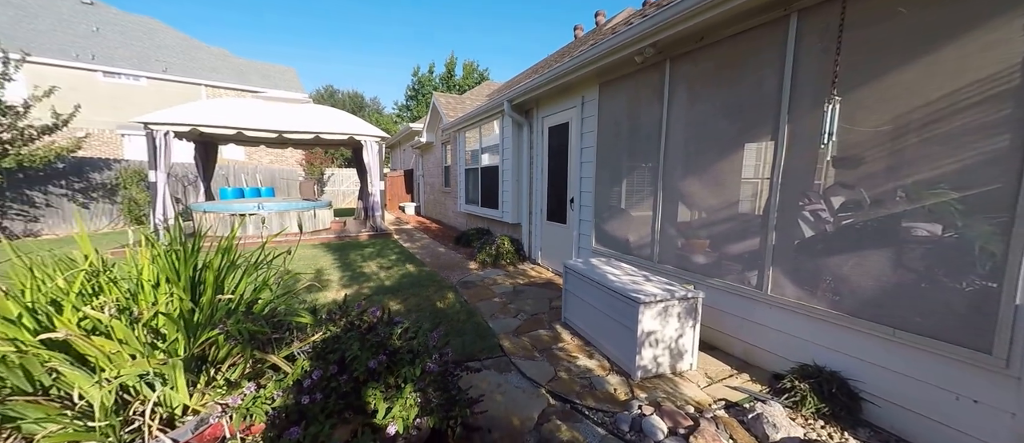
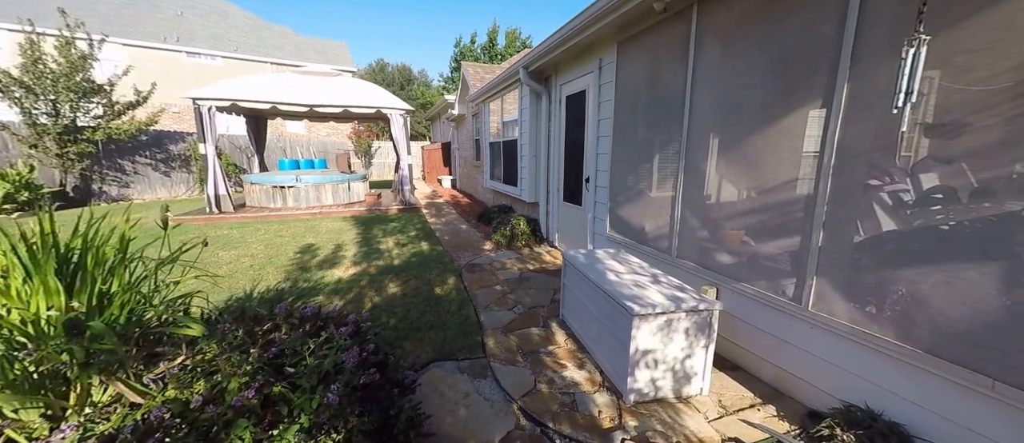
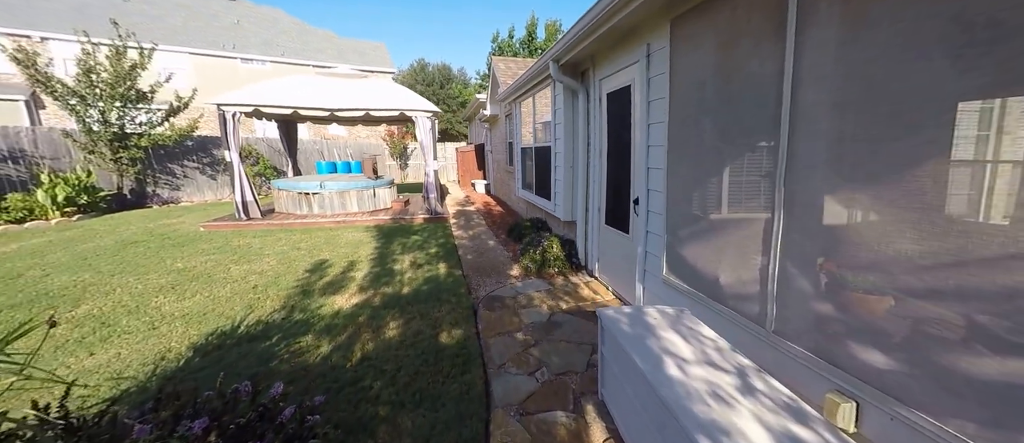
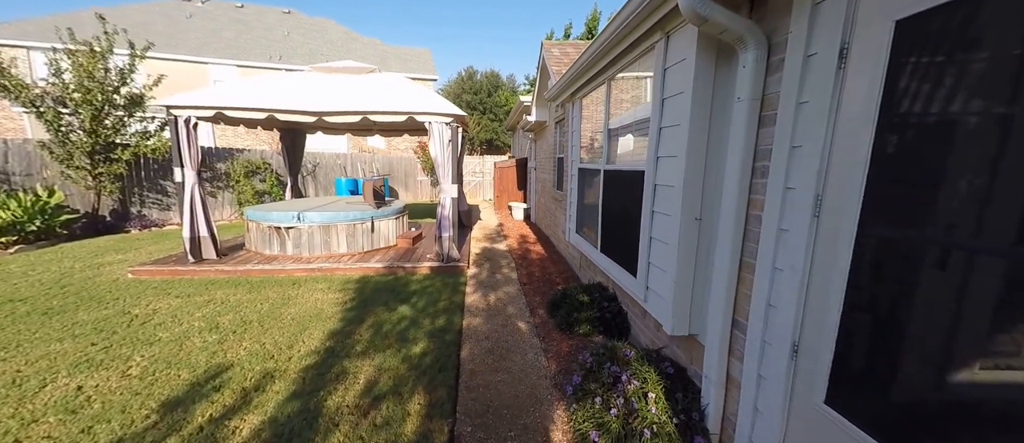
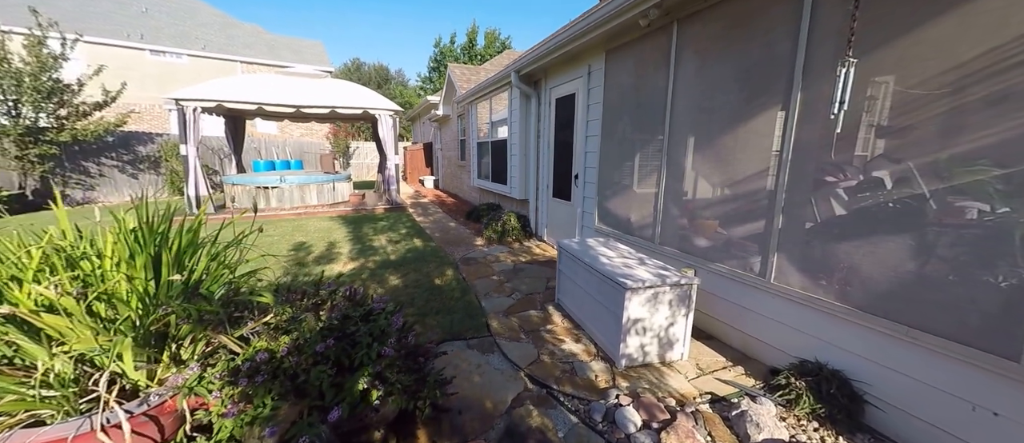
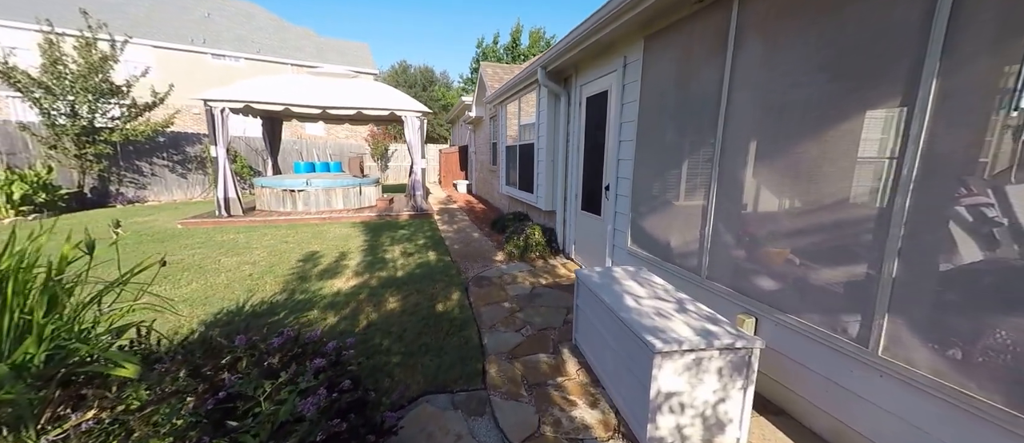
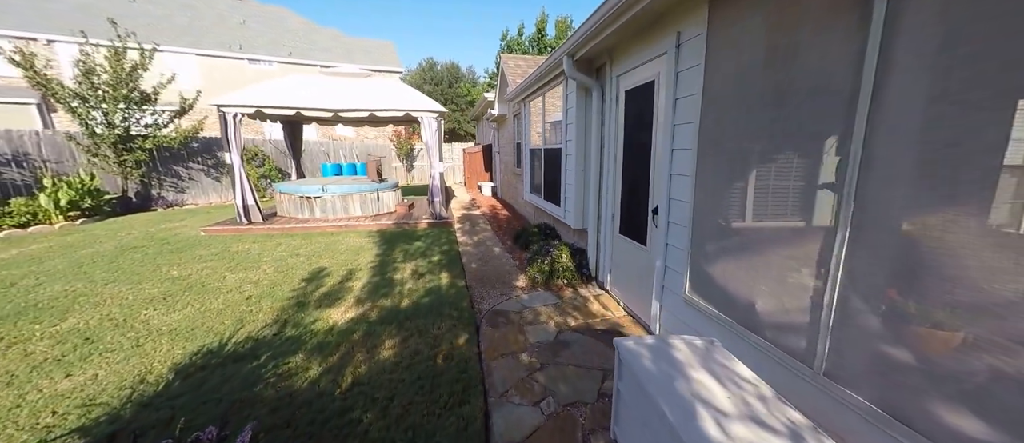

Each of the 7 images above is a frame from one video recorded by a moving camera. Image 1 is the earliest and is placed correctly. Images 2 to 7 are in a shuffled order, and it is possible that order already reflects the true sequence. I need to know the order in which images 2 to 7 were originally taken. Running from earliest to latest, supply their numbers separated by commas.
5, 2, 6, 3, 7, 4
